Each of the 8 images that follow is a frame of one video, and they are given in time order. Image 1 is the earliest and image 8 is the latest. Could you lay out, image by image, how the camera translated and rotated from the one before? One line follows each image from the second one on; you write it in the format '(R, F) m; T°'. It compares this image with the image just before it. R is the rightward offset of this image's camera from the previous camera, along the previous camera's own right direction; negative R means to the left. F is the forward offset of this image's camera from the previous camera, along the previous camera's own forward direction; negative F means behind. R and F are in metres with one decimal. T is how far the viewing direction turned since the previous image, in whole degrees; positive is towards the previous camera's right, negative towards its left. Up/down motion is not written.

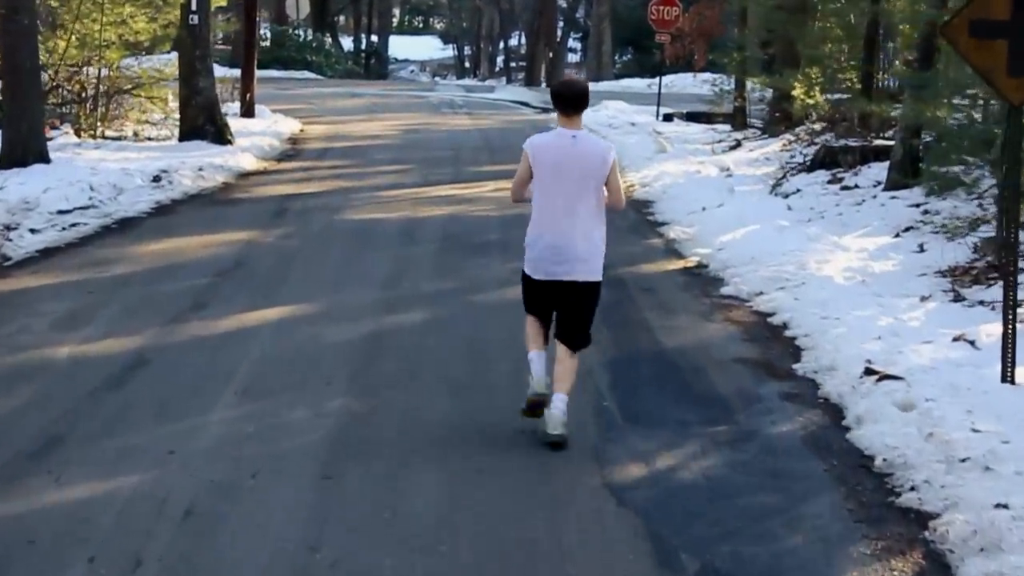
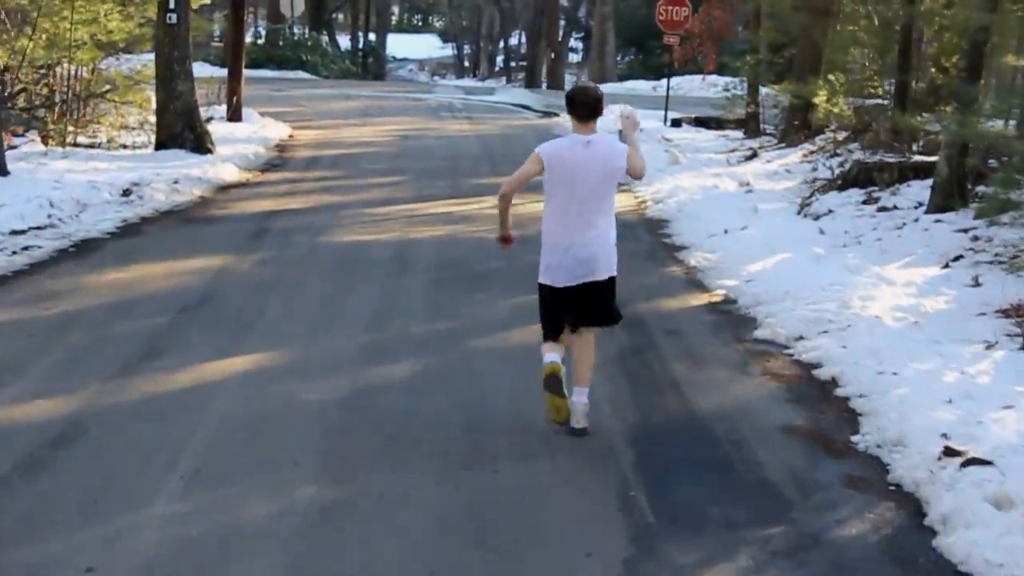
(0.0, +1.3) m; 0°
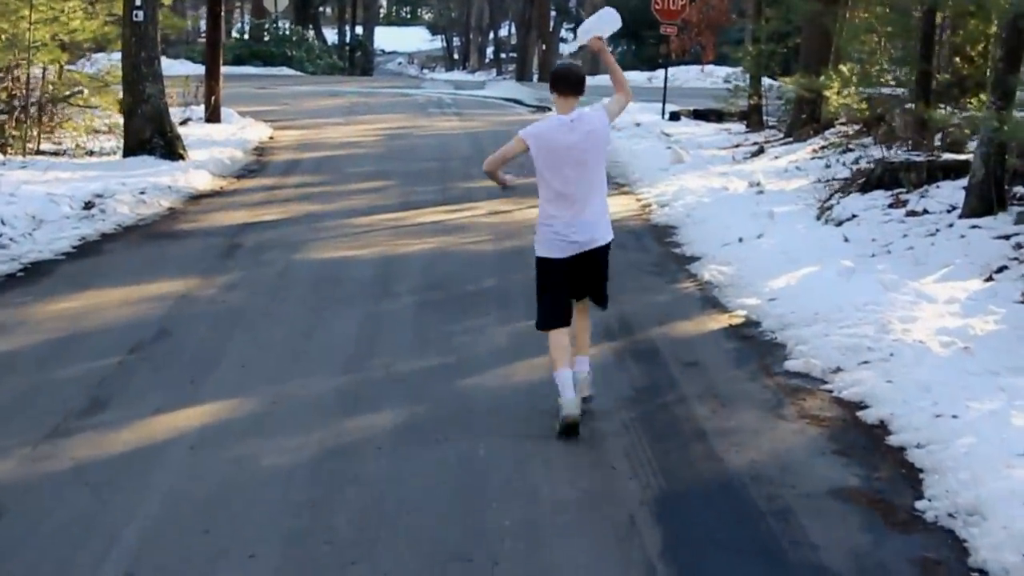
(0.0, +1.1) m; 0°
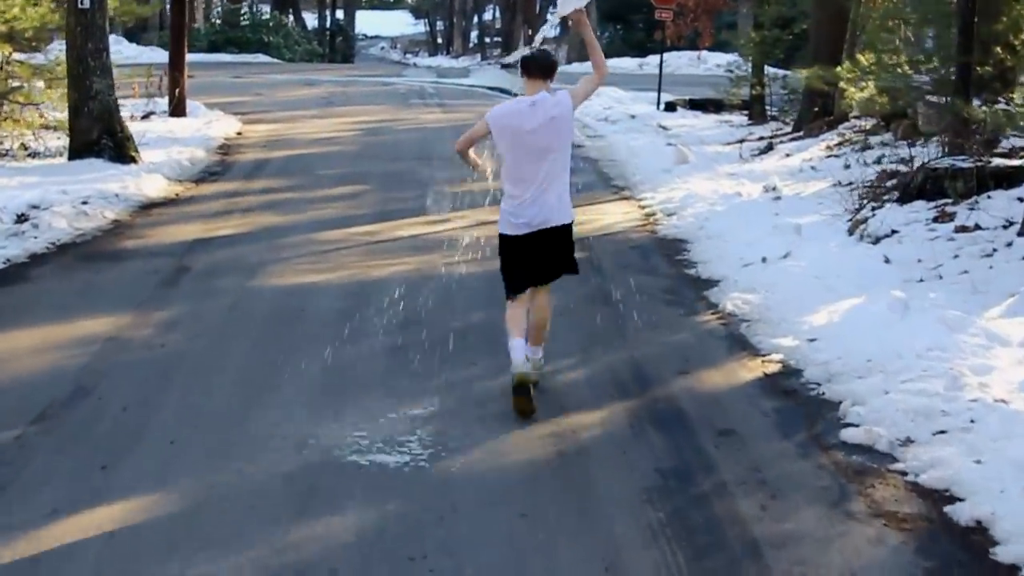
(0.0, +1.5) m; 0°
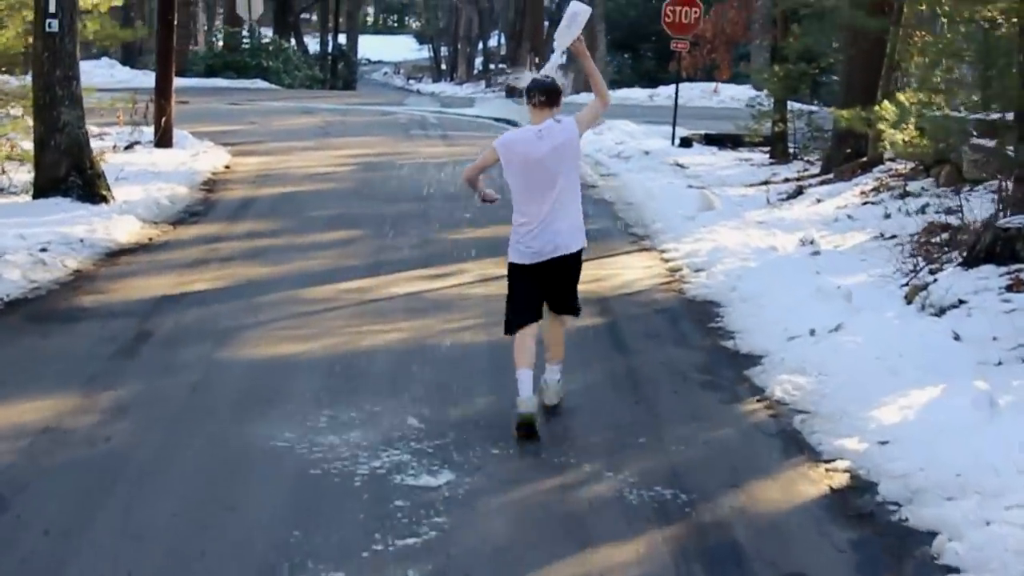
(0.0, +1.3) m; 0°
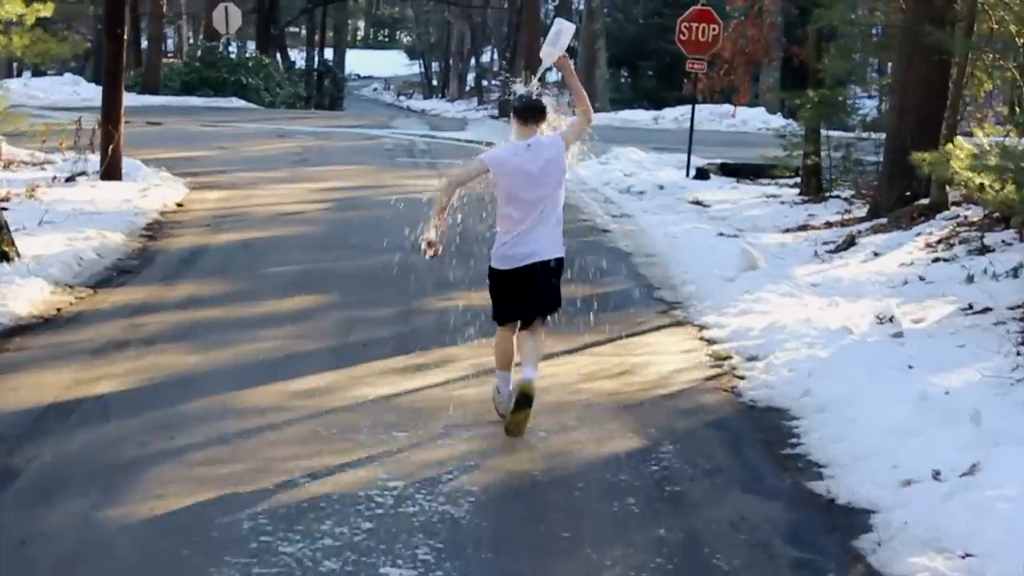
(-0.1, +2.4) m; 0°
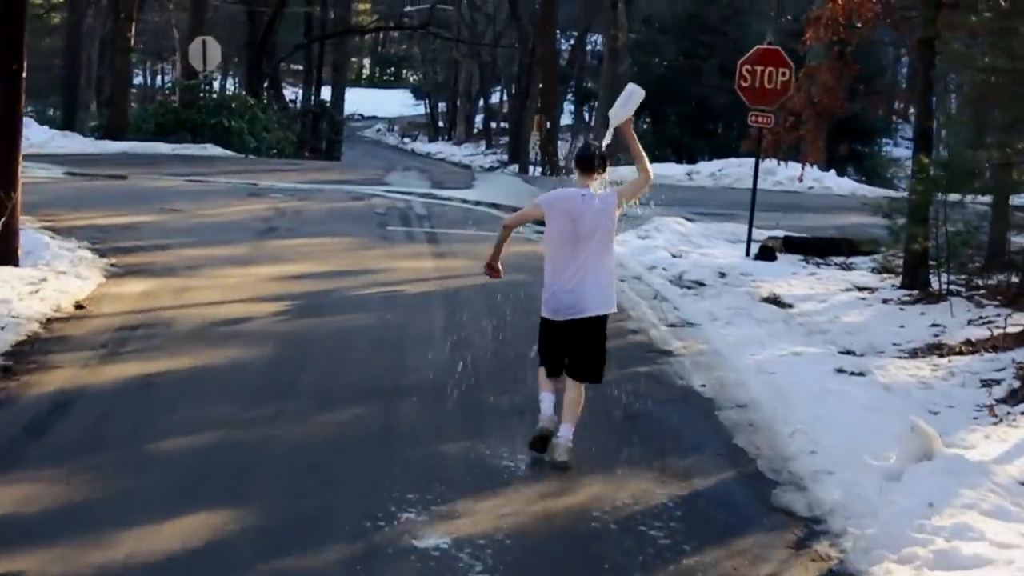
(-0.1, +4.1) m; 0°
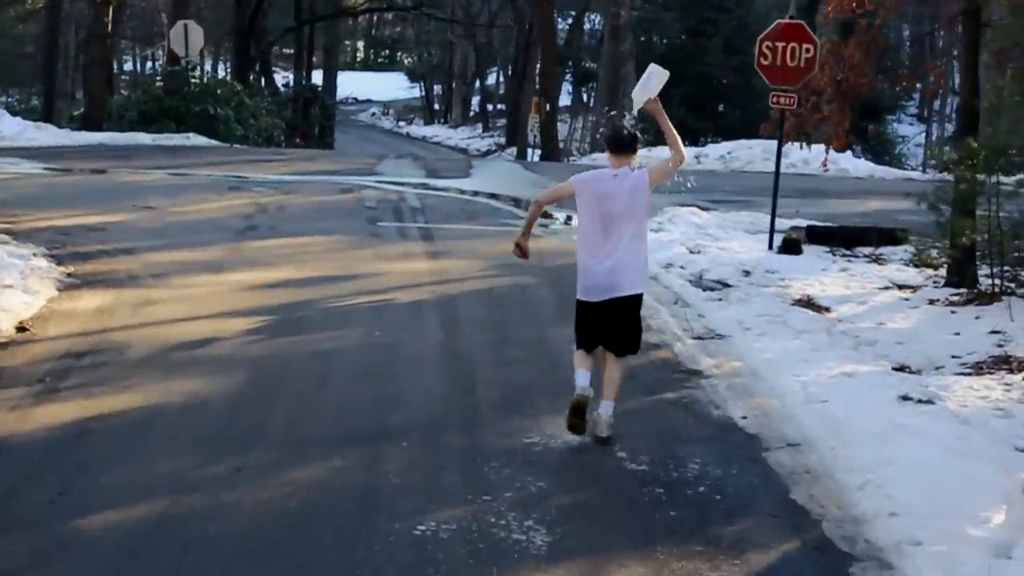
(0.0, +1.4) m; 0°
